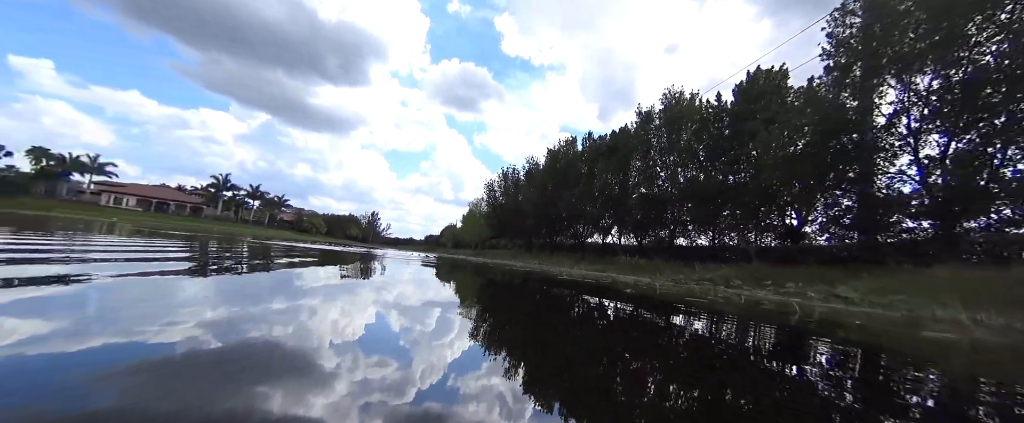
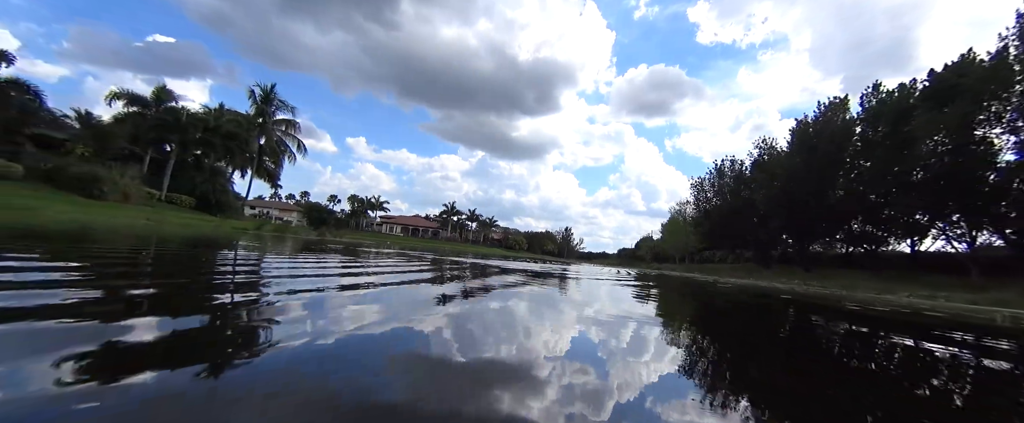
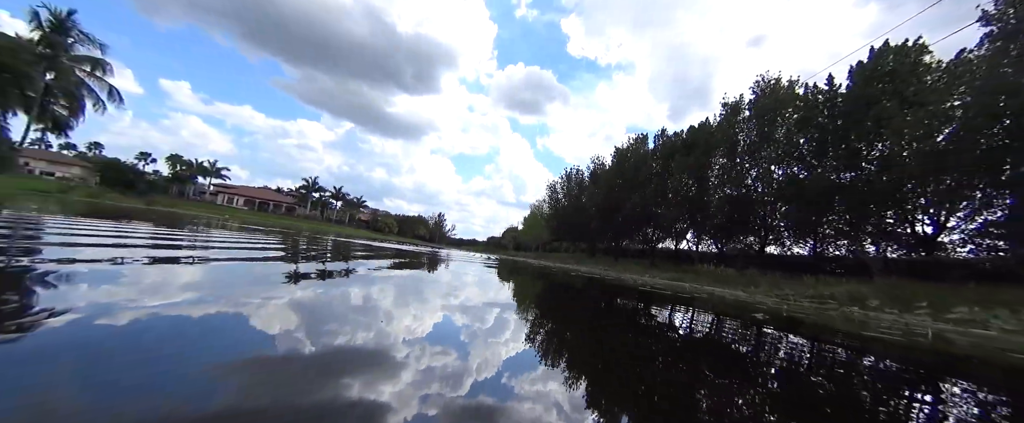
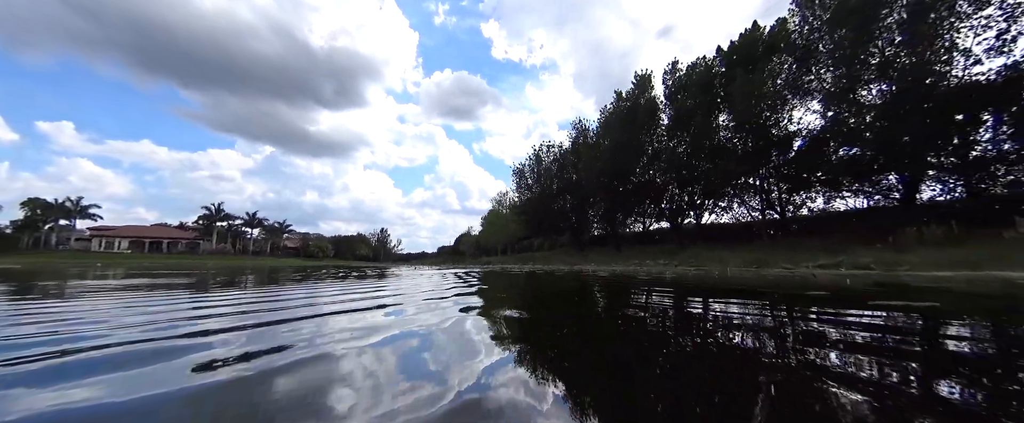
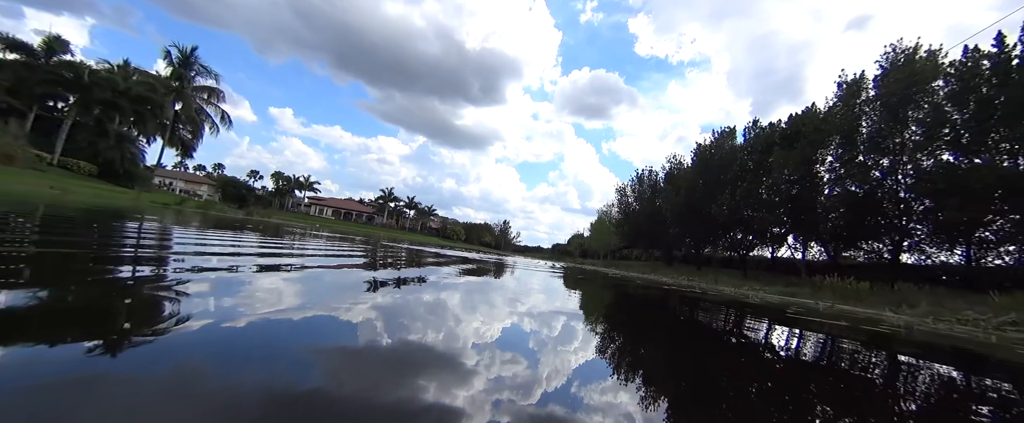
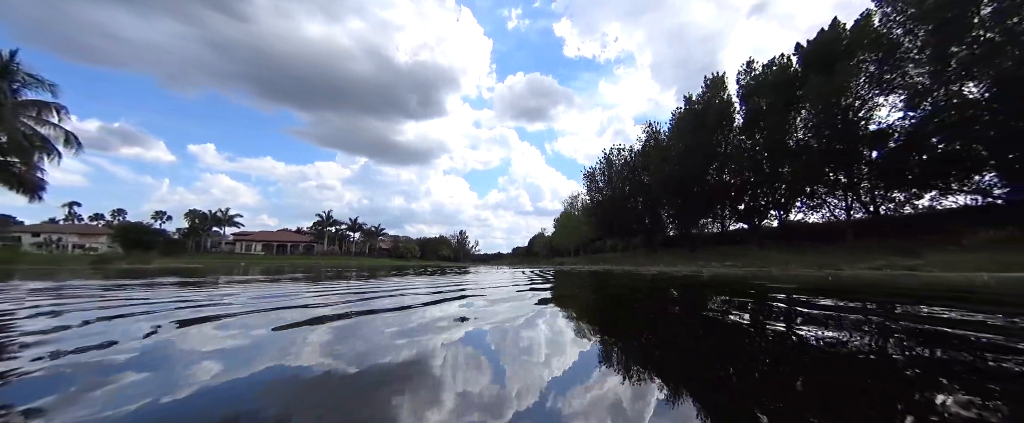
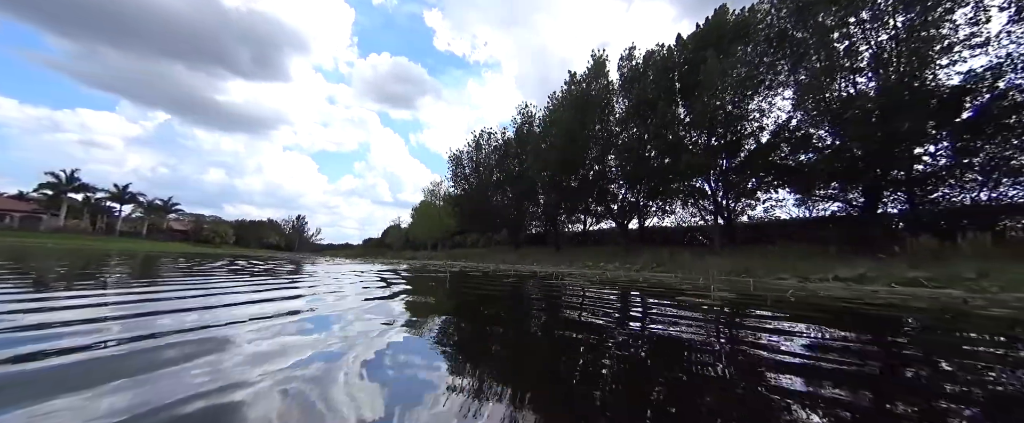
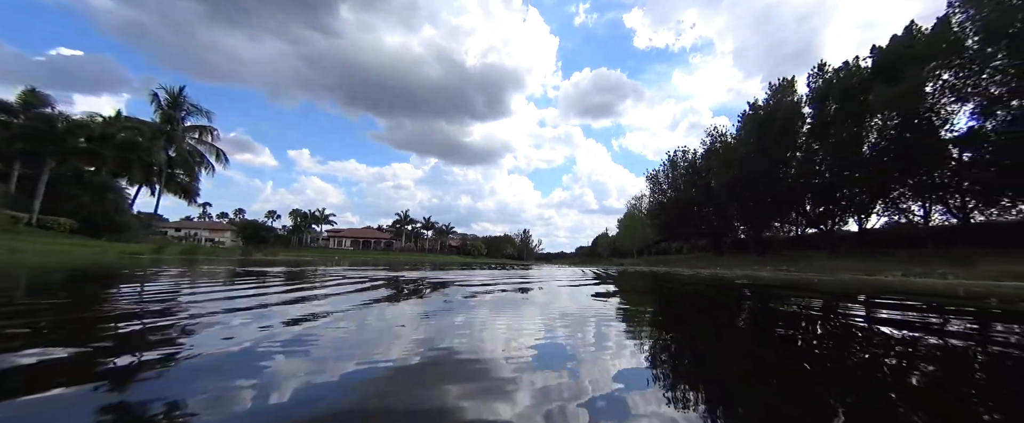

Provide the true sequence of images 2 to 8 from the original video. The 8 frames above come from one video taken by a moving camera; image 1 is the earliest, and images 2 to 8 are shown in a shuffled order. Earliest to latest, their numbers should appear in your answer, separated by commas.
3, 5, 2, 8, 6, 4, 7
